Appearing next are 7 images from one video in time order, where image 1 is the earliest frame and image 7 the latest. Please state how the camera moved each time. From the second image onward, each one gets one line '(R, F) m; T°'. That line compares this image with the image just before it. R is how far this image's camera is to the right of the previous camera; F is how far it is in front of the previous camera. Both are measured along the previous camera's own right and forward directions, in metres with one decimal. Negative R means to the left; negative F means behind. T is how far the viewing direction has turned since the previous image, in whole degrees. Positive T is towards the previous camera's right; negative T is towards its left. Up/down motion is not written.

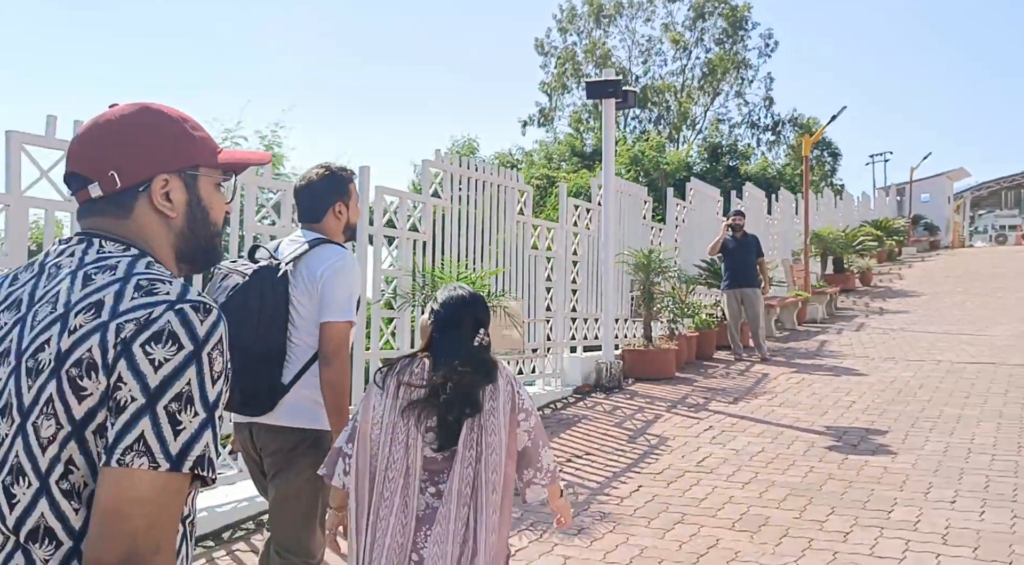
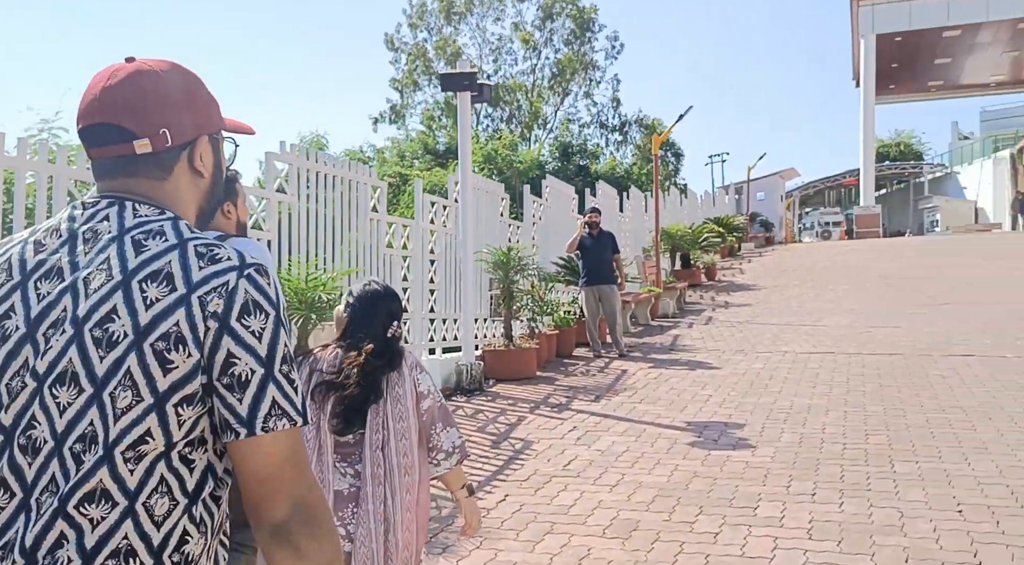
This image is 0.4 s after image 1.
(0.0, +0.3) m; +9°
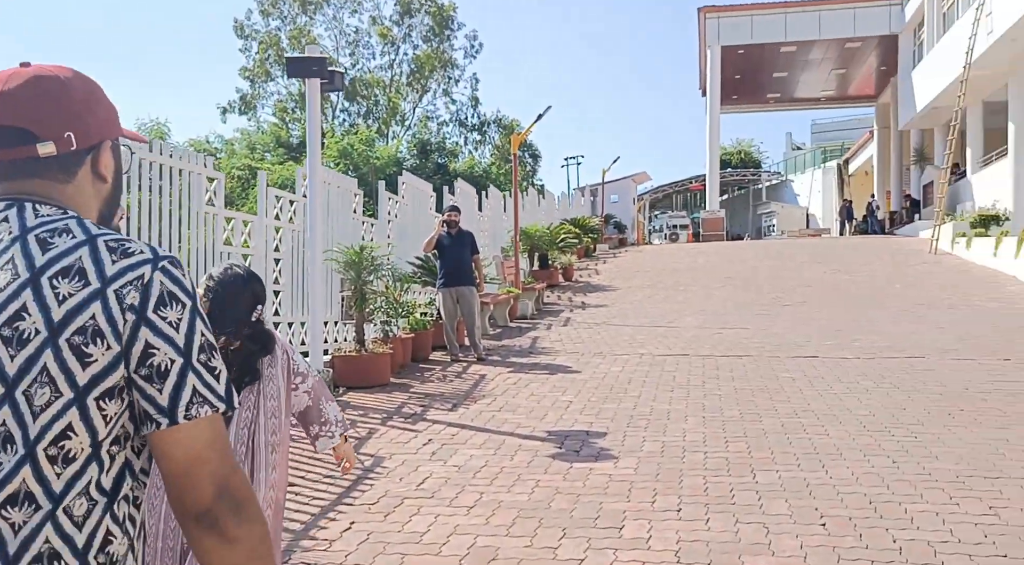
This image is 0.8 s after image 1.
(0.0, +0.4) m; +8°
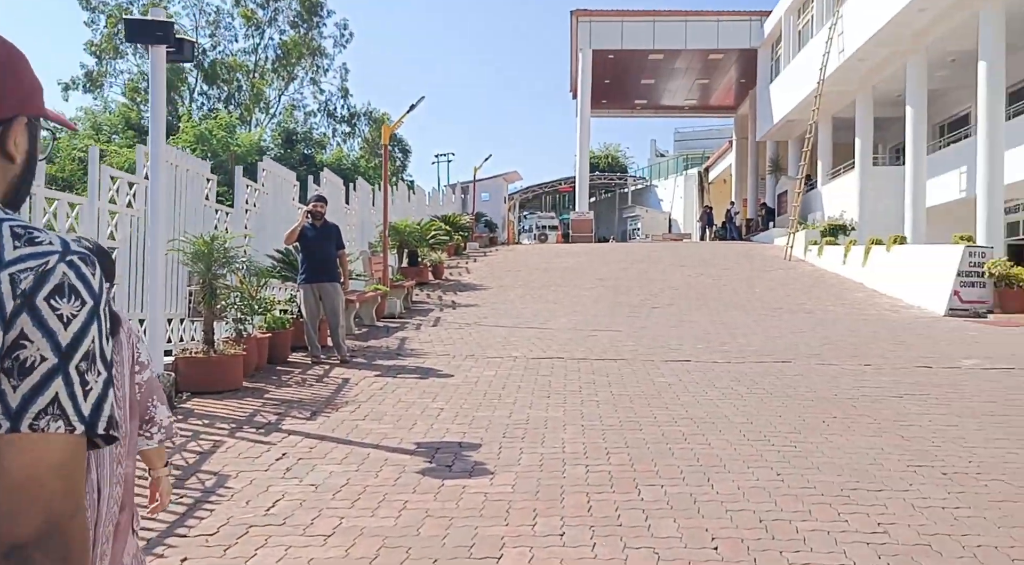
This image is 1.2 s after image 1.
(0.0, +0.5) m; +8°
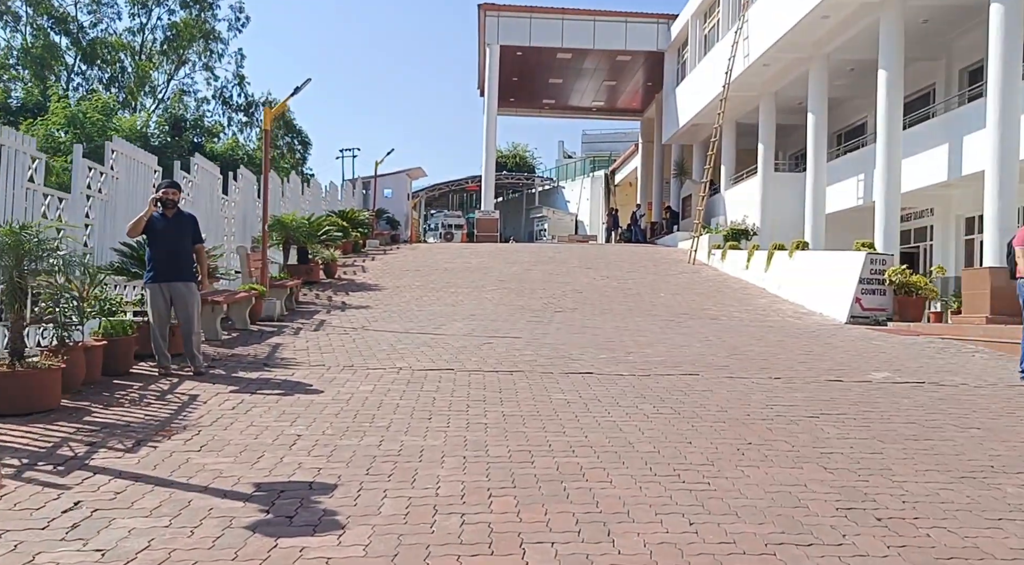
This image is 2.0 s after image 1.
(+0.2, +1.0) m; +6°
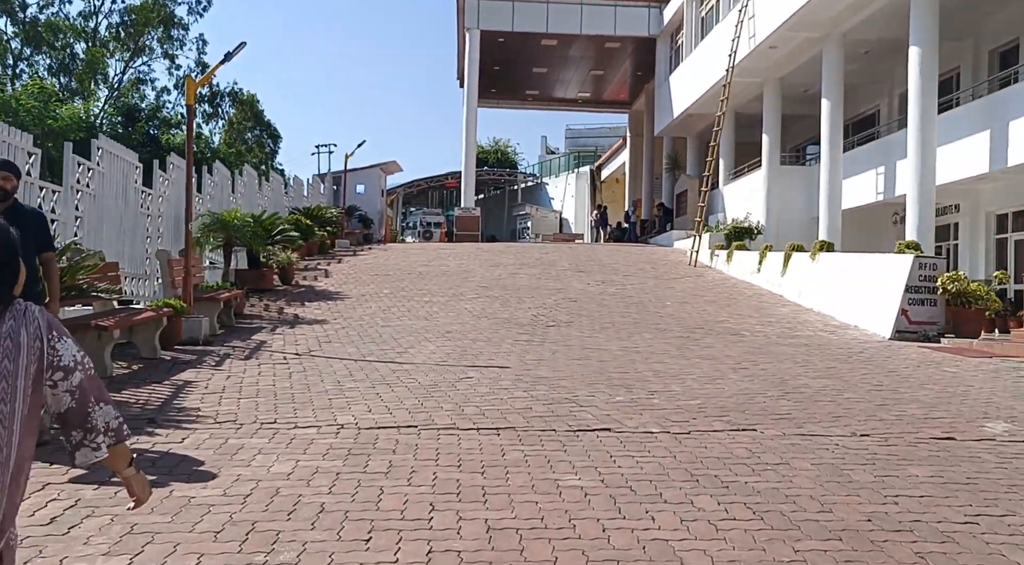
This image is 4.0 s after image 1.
(0.0, +2.5) m; +1°
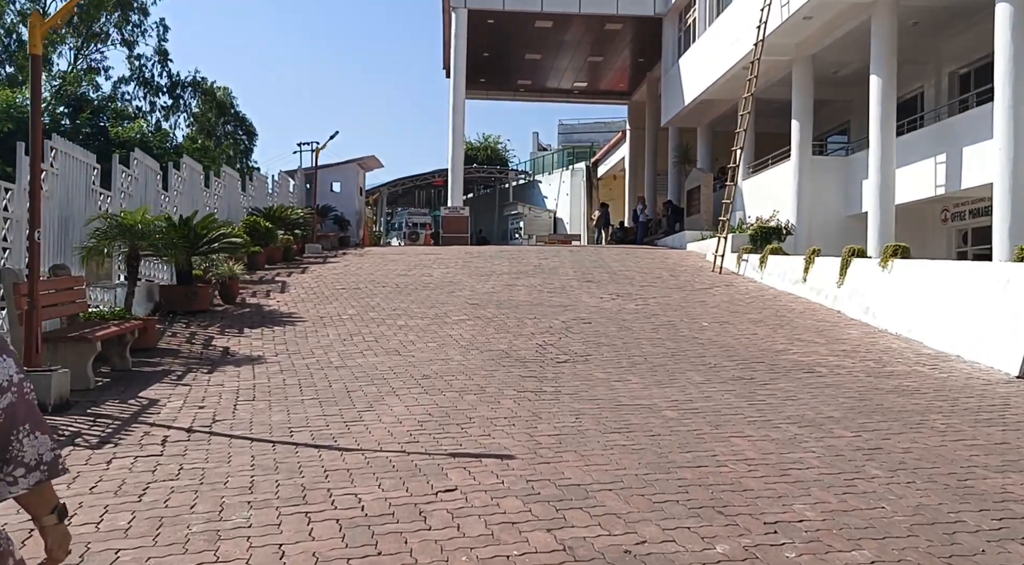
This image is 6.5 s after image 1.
(-0.1, +3.5) m; +1°
